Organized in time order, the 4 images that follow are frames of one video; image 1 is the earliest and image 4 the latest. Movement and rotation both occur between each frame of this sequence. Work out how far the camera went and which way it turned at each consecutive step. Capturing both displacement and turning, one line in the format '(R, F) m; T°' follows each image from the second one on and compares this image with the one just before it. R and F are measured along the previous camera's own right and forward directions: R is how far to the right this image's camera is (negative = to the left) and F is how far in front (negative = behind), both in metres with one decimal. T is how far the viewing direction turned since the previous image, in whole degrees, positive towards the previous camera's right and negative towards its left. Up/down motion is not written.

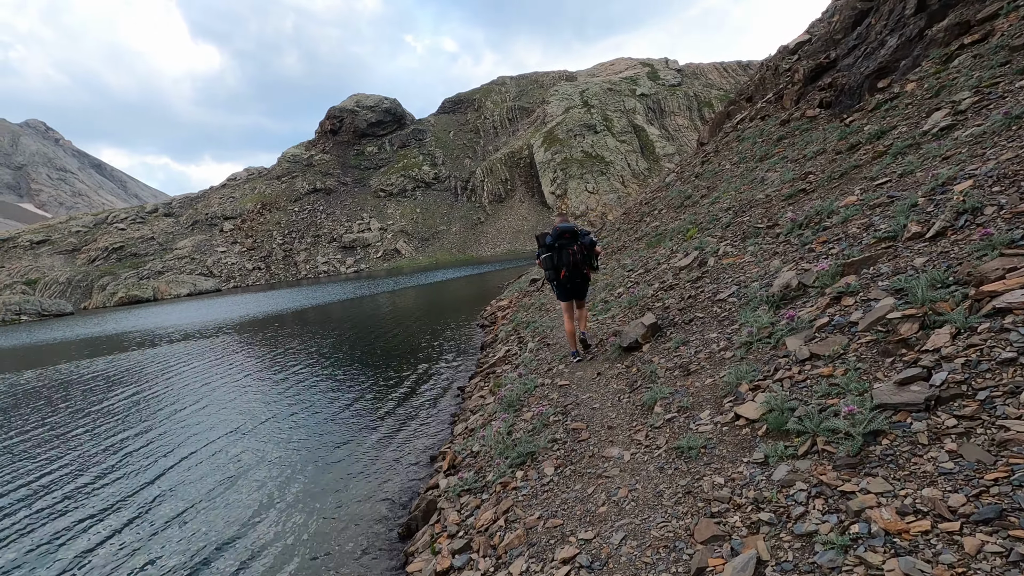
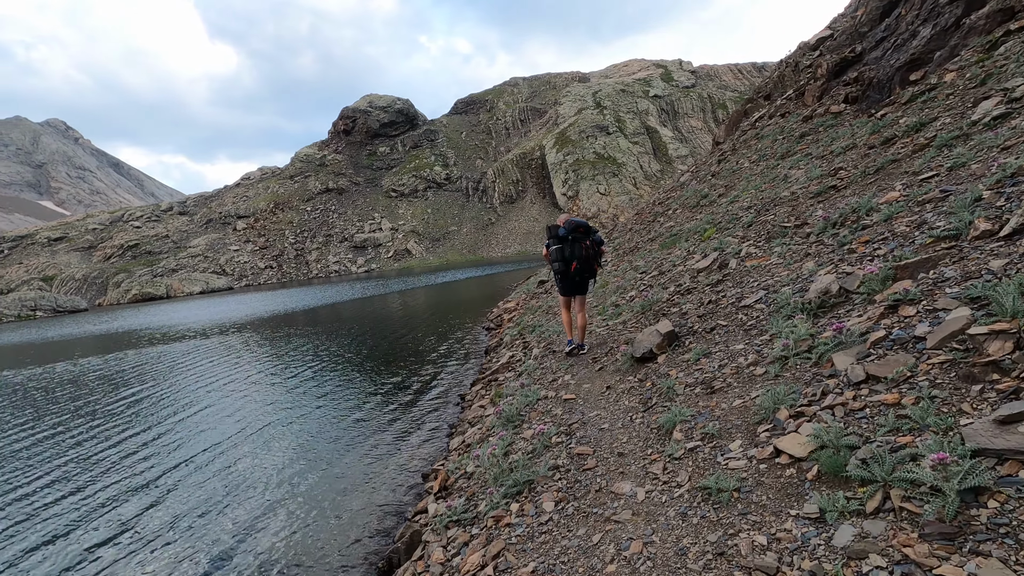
(+0.2, +1.5) m; -1°
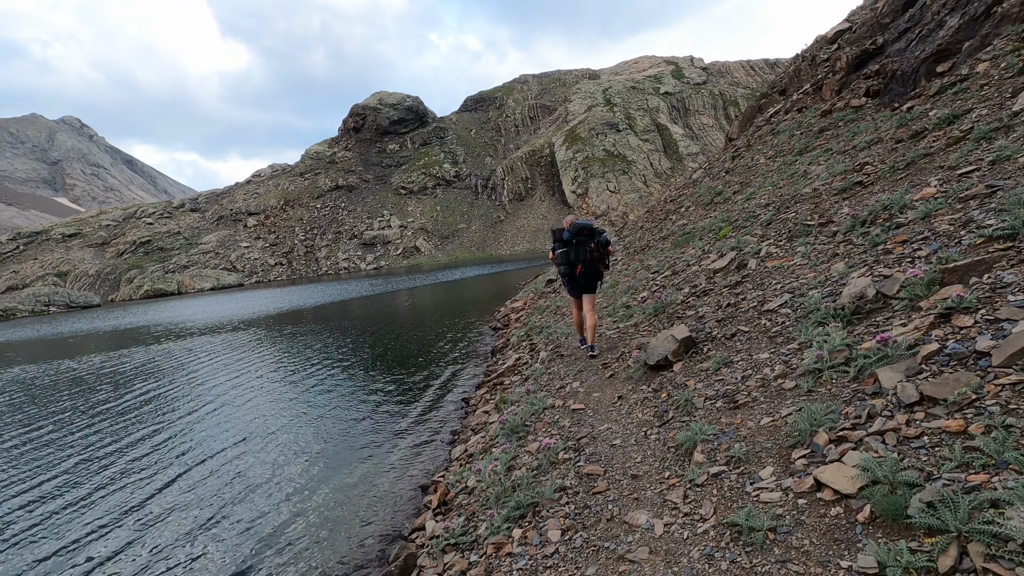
(+0.1, +0.9) m; -1°
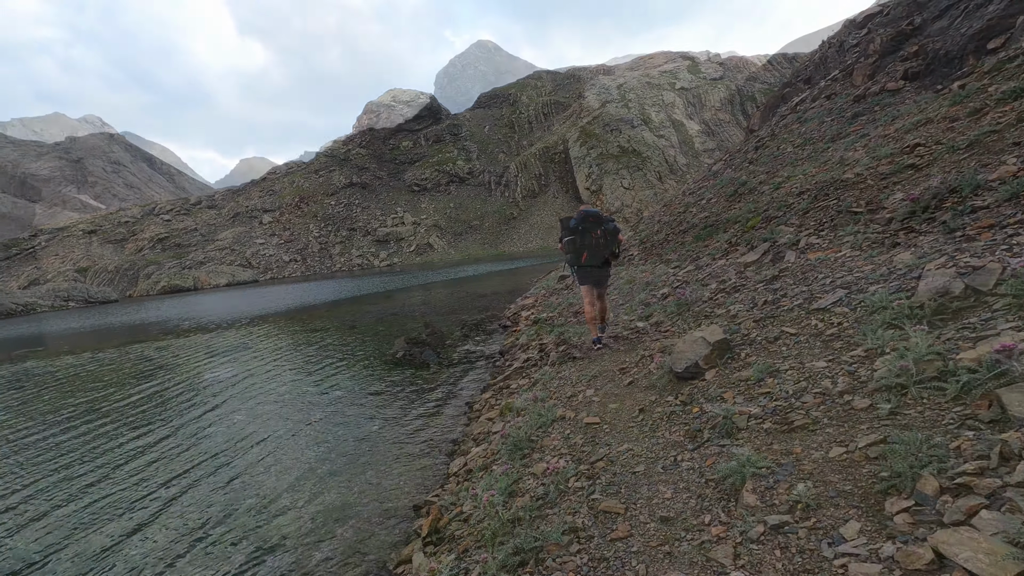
(+0.2, +1.7) m; -1°
